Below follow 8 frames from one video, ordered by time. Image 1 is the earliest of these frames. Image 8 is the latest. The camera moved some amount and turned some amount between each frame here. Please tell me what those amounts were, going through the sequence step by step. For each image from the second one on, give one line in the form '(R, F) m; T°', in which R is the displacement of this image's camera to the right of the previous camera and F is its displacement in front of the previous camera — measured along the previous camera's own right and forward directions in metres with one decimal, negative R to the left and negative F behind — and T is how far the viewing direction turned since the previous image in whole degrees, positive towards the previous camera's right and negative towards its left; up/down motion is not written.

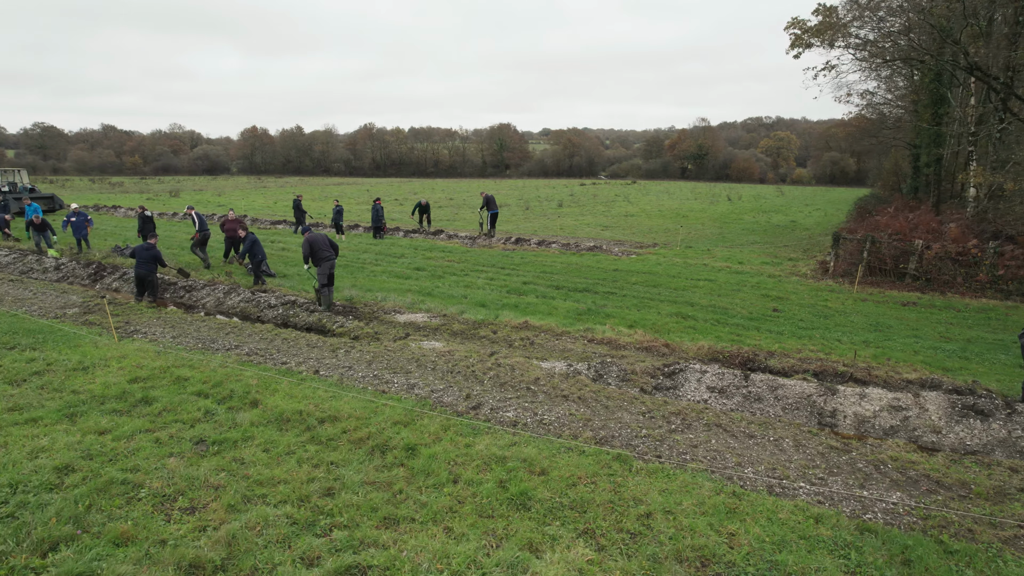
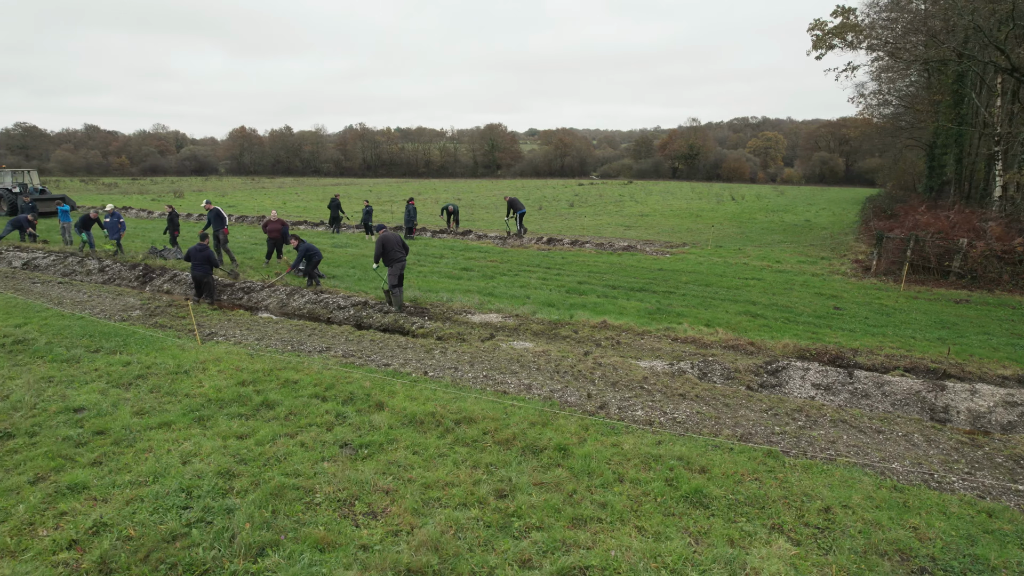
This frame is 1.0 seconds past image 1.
(-1.8, 0.0) m; +1°
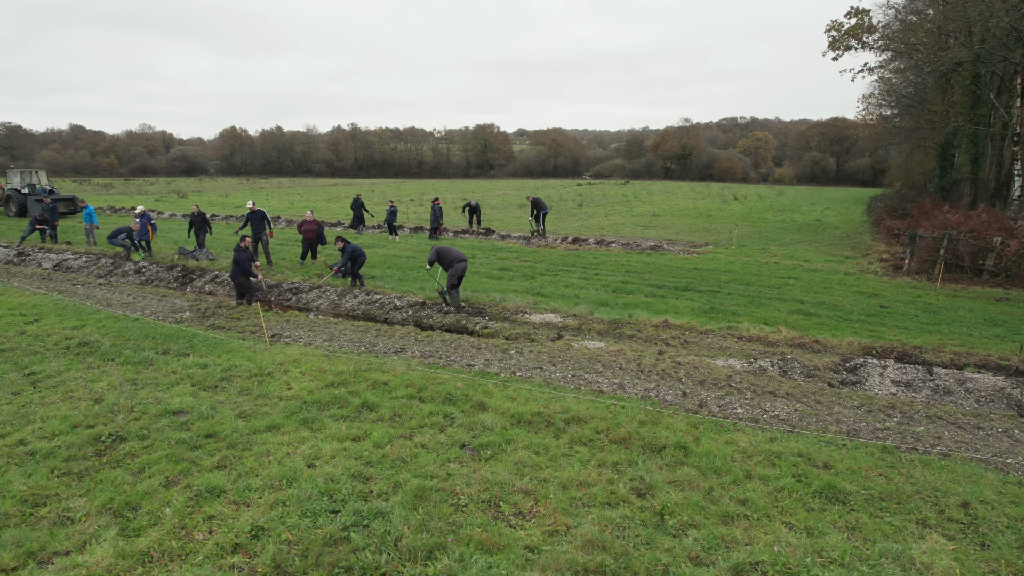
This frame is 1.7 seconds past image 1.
(-1.4, 0.0) m; +1°
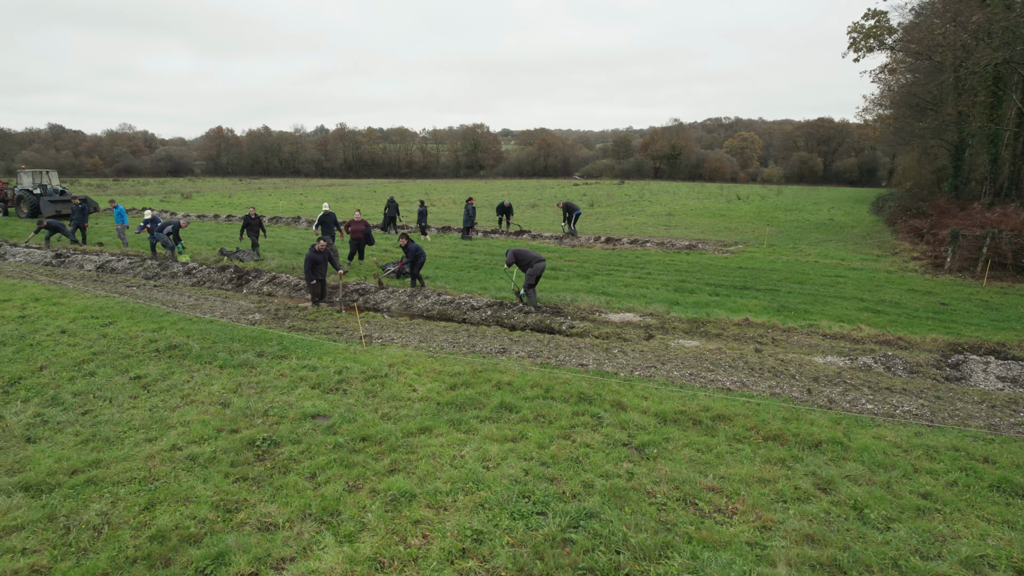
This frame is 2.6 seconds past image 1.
(-1.9, 0.0) m; +1°
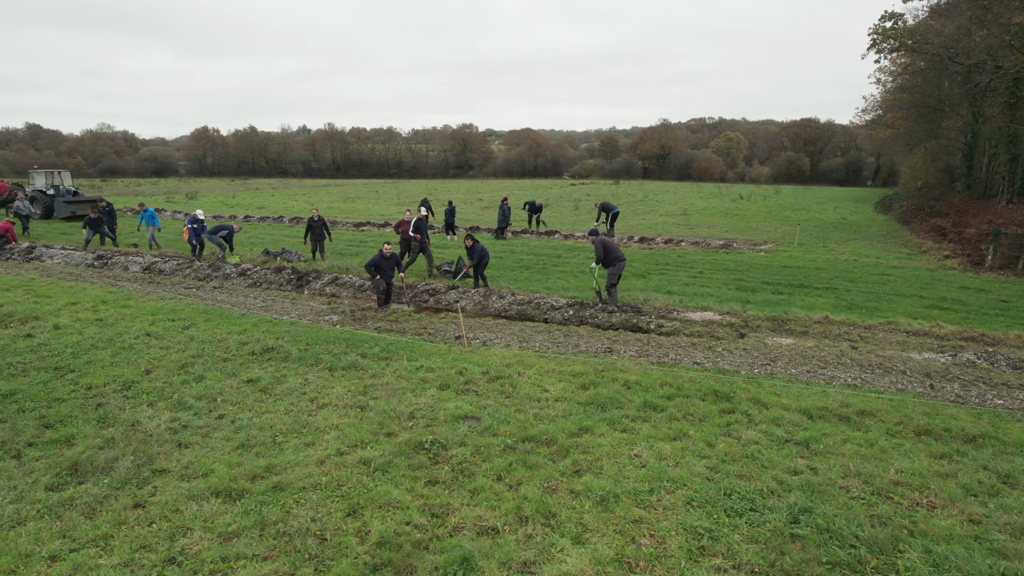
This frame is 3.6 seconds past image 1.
(-2.0, +0.1) m; +1°
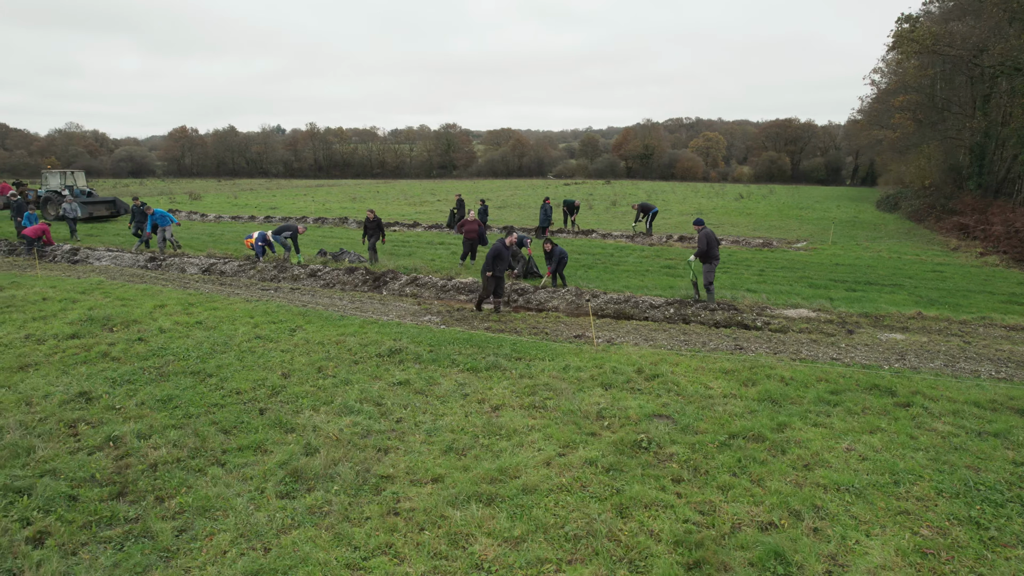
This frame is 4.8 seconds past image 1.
(-2.5, +0.1) m; +2°
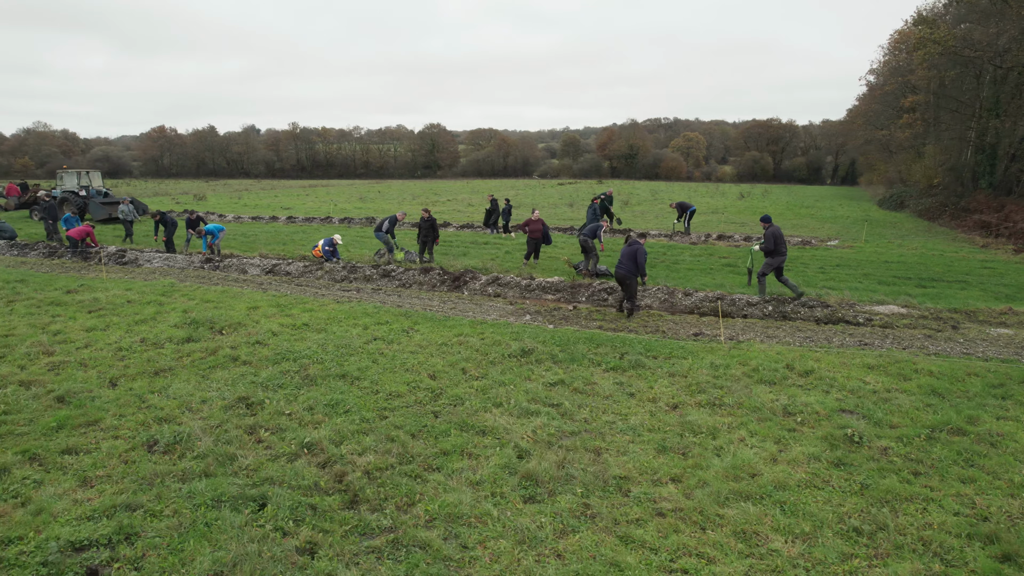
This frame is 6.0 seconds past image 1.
(-2.5, +0.1) m; +2°
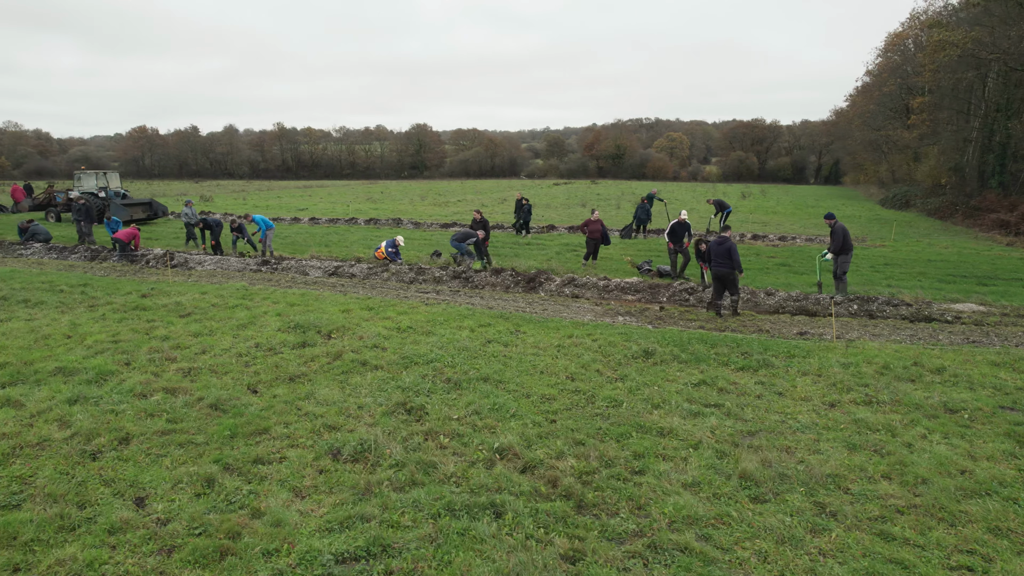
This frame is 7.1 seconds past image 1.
(-2.3, +0.1) m; +2°
